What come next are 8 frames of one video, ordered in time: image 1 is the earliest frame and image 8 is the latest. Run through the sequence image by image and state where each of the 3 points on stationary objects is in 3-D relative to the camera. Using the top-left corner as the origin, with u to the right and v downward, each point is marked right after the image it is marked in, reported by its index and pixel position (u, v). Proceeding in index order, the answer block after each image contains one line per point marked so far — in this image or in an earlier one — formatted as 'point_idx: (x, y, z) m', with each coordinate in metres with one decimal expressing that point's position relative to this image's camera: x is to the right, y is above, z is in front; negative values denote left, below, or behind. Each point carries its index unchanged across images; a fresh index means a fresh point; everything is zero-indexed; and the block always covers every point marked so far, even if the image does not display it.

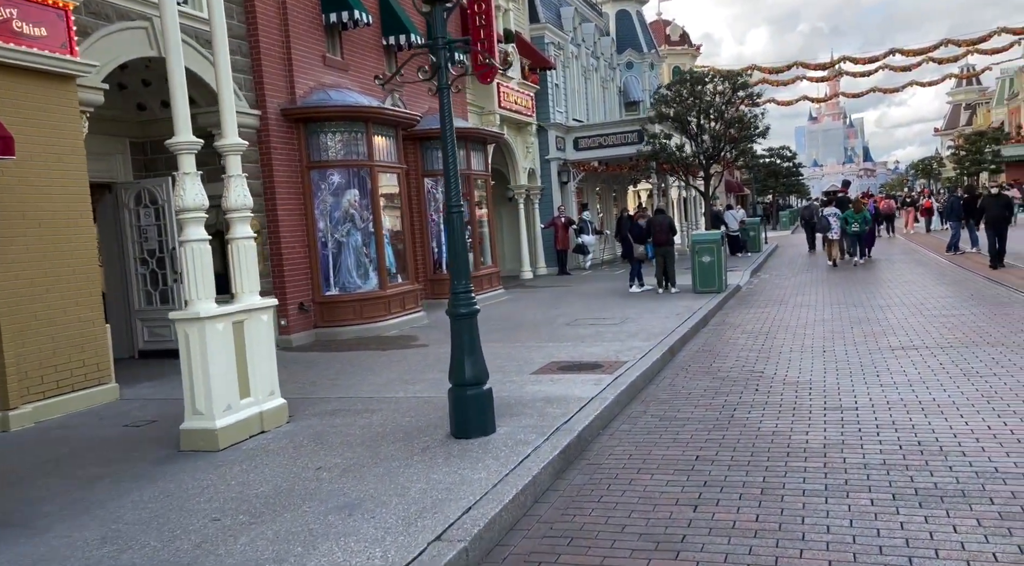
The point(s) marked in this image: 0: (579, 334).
0: (+0.8, -0.7, +12.1) m
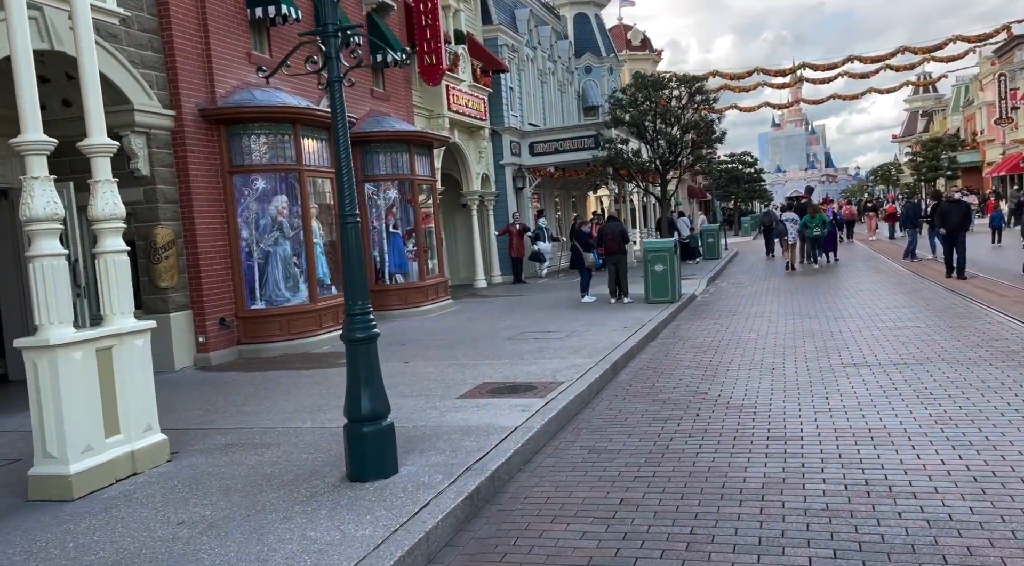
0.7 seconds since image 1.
0: (+0.1, -0.8, +11.3) m
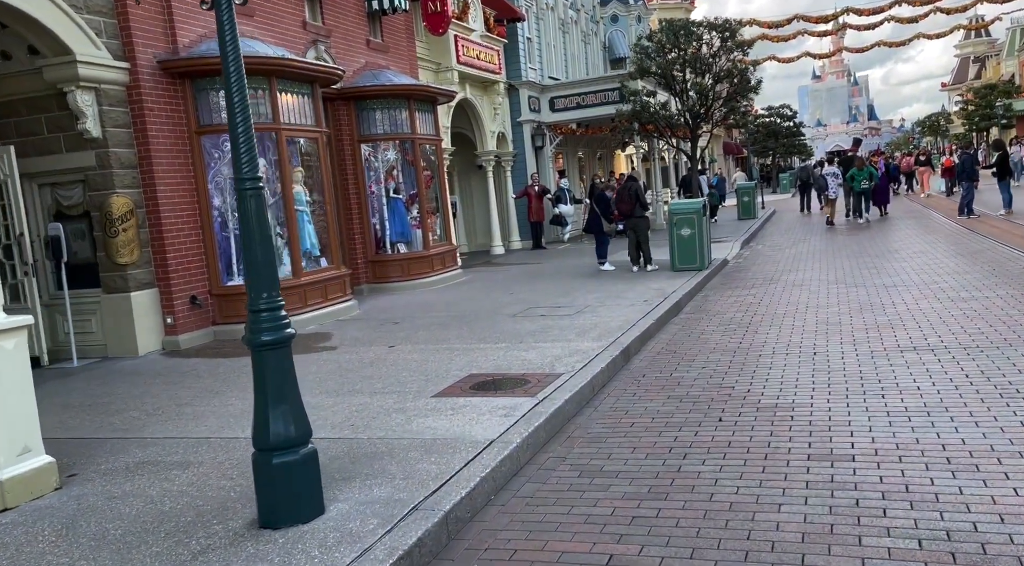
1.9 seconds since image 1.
0: (+0.1, -0.5, +9.9) m
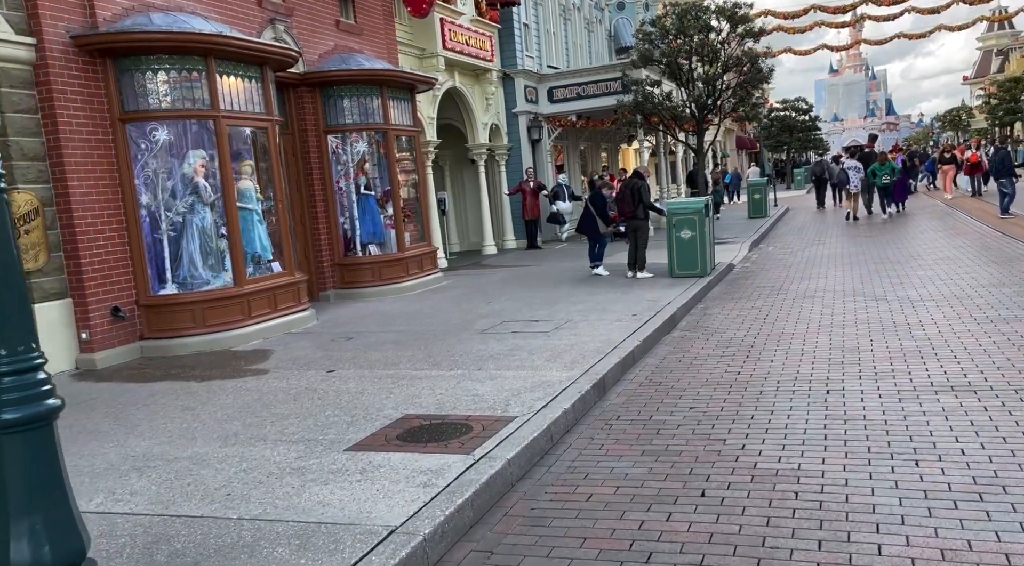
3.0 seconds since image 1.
0: (-0.3, -0.6, +8.5) m
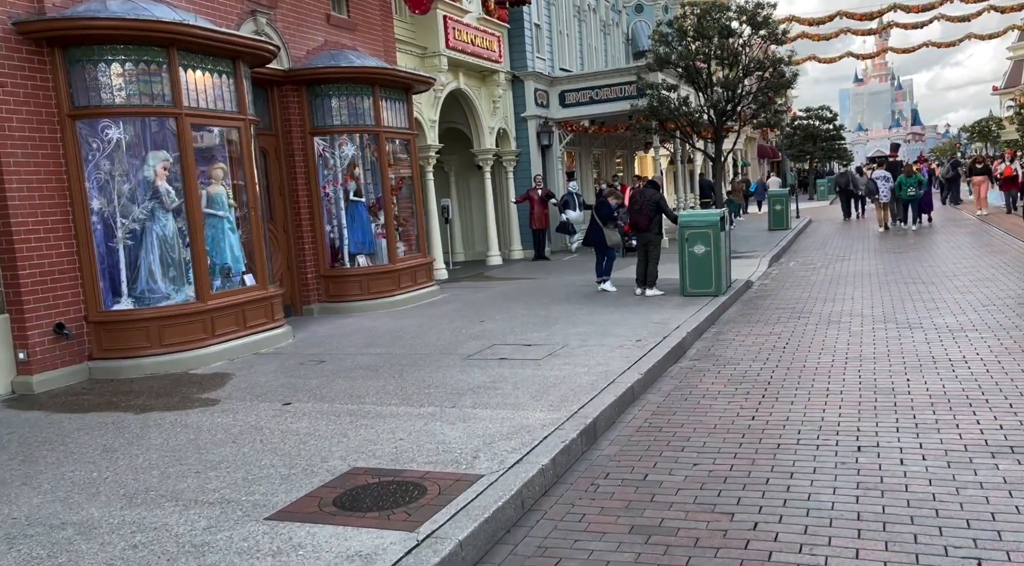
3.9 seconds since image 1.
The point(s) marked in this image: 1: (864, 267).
0: (-0.4, -0.8, +7.4) m
1: (+5.7, +0.3, +15.2) m
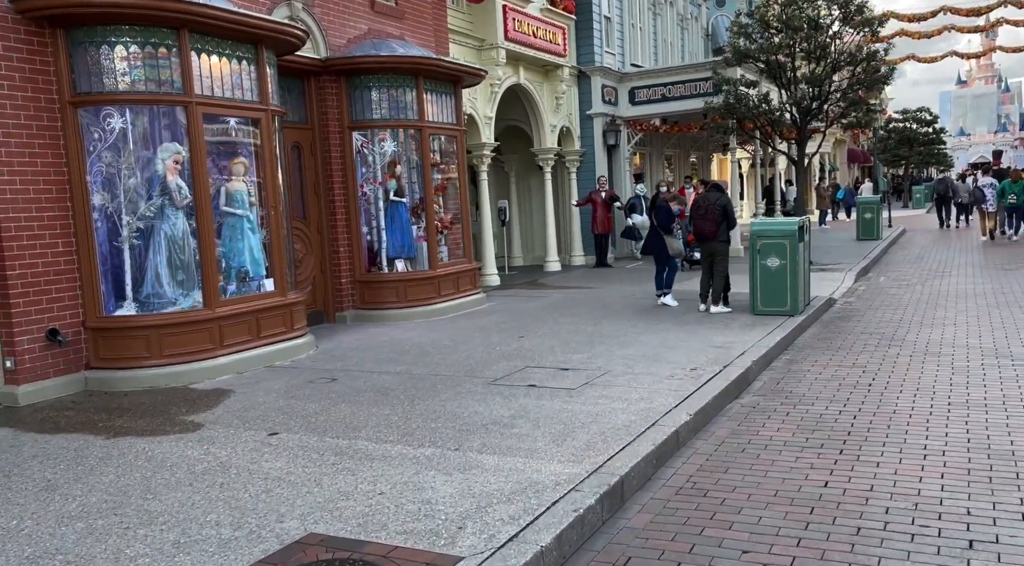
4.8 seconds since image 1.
0: (-0.3, -0.9, +6.4) m
1: (+6.5, 0.0, +13.6) m
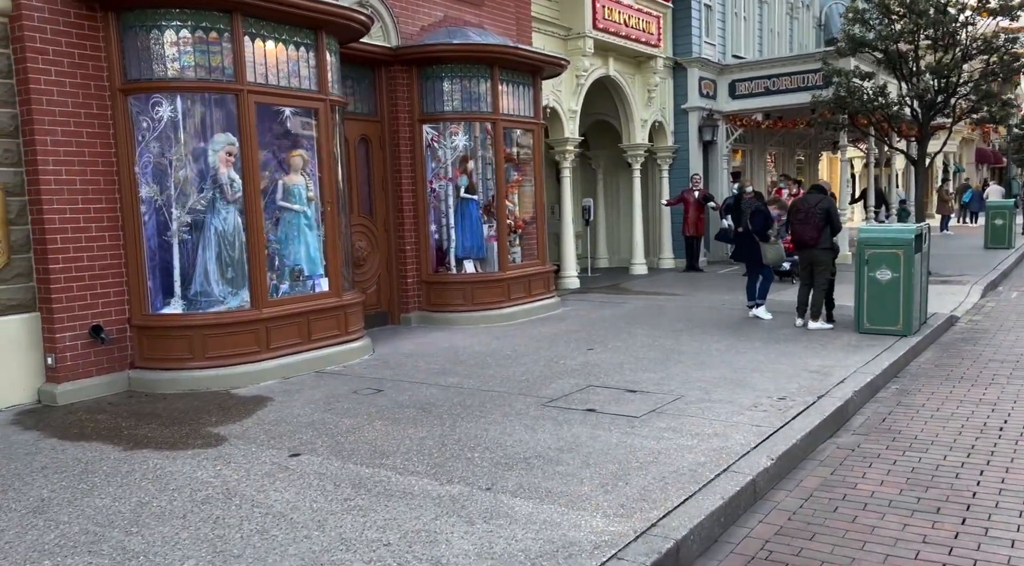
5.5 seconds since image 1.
0: (0.0, -1.0, +5.6) m
1: (+7.6, -0.3, +12.1) m
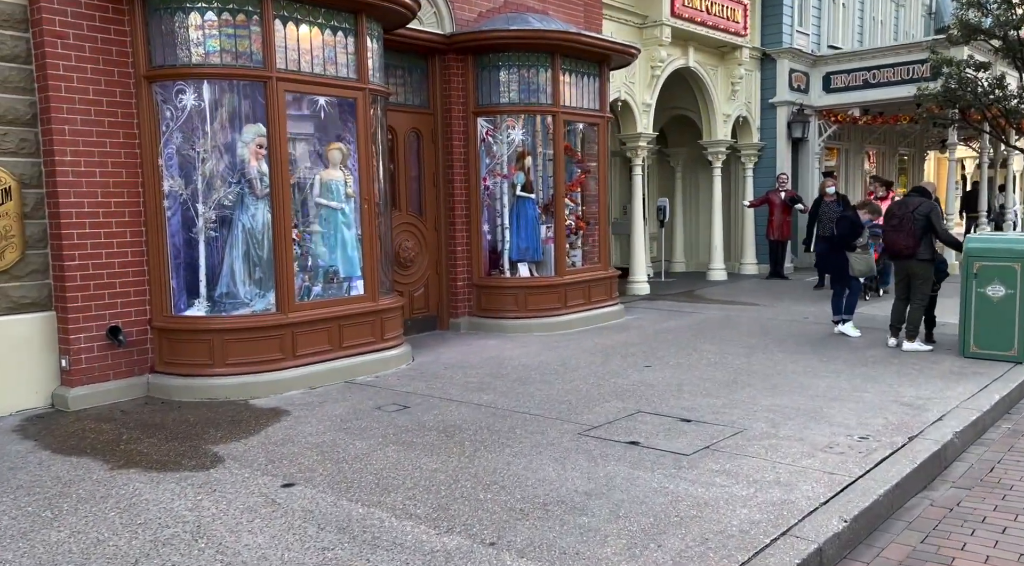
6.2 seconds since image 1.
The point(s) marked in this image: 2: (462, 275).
0: (+0.1, -1.1, +4.8) m
1: (+8.3, -0.5, +10.5) m
2: (-0.5, +0.1, +10.3) m
